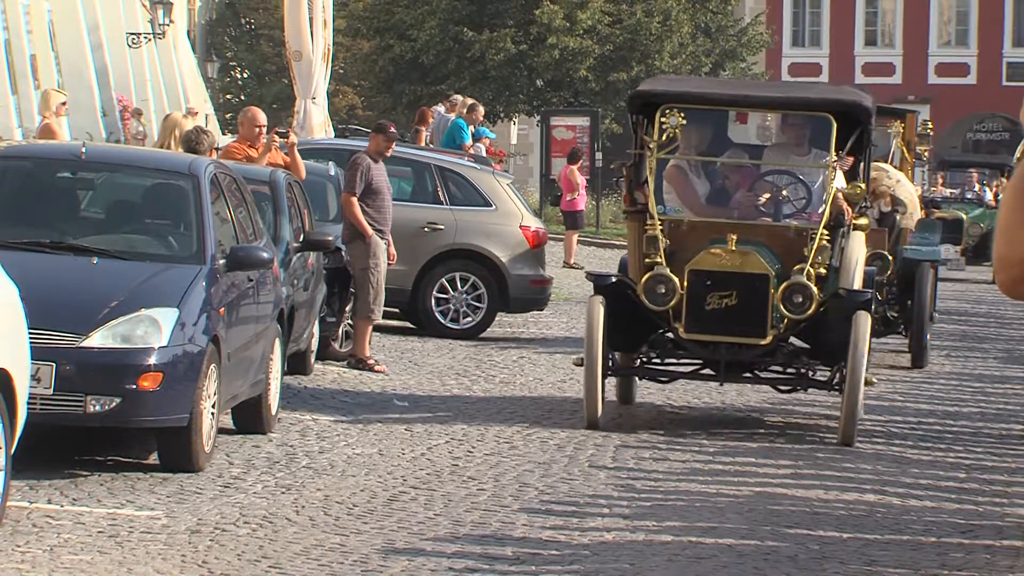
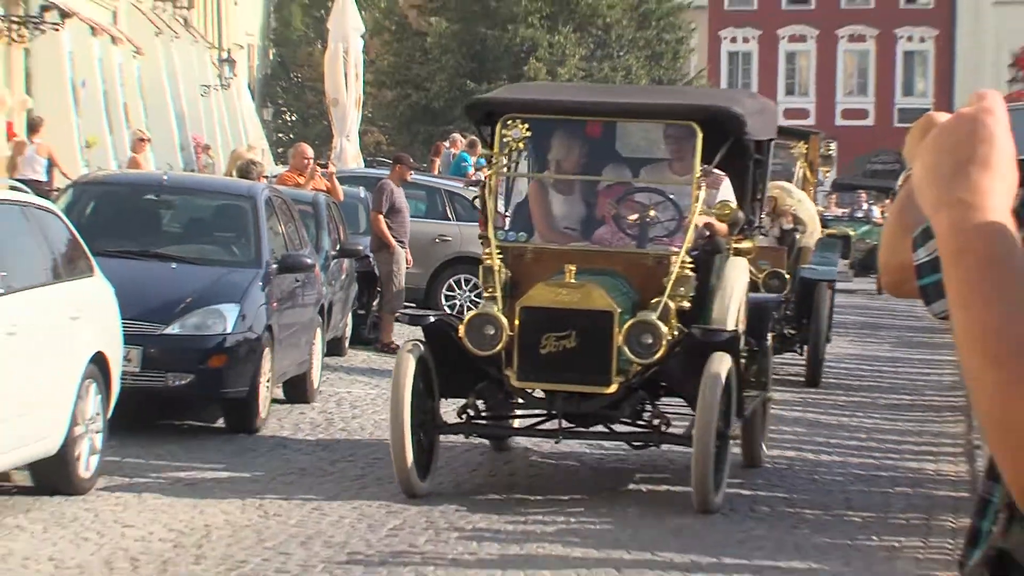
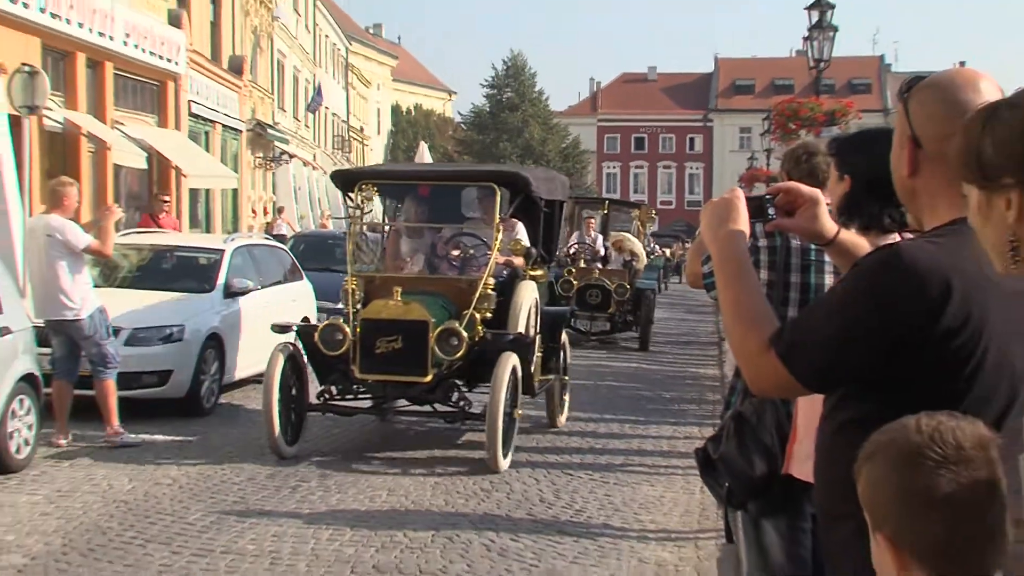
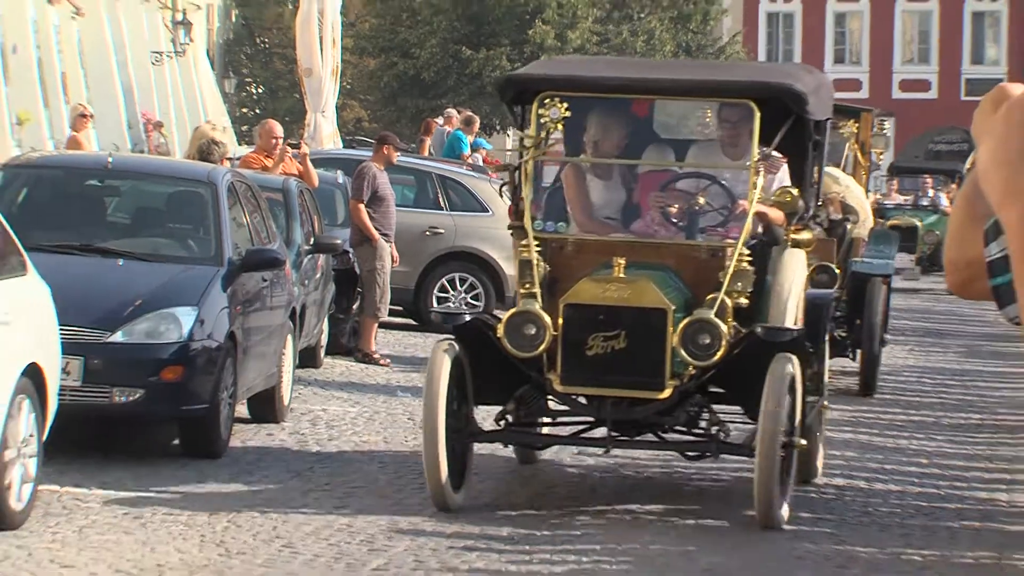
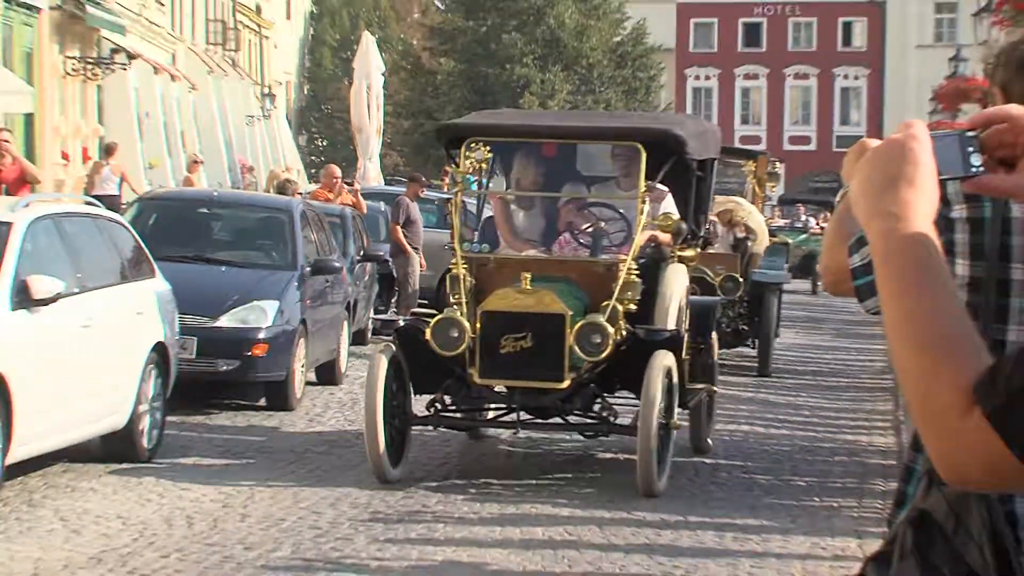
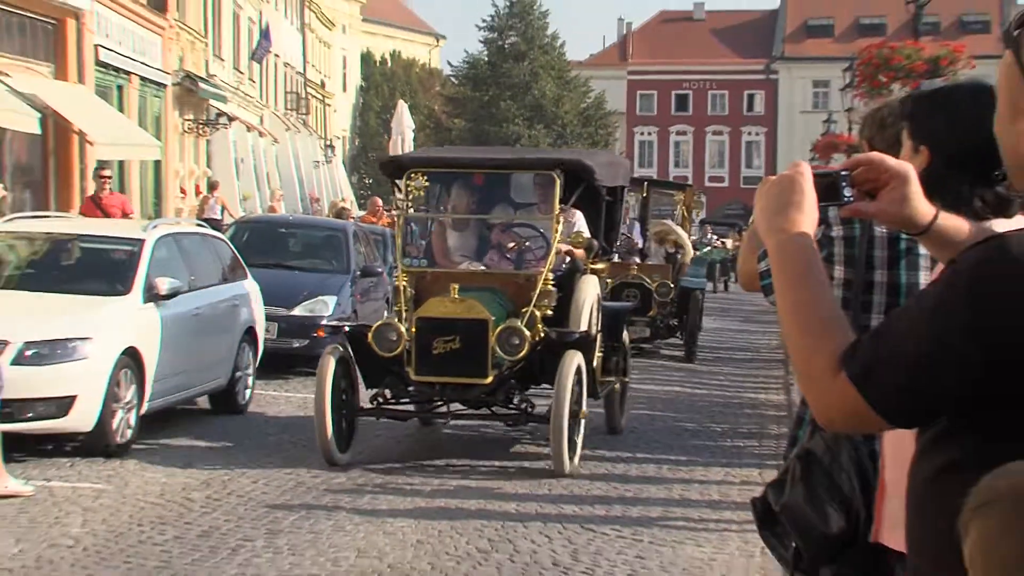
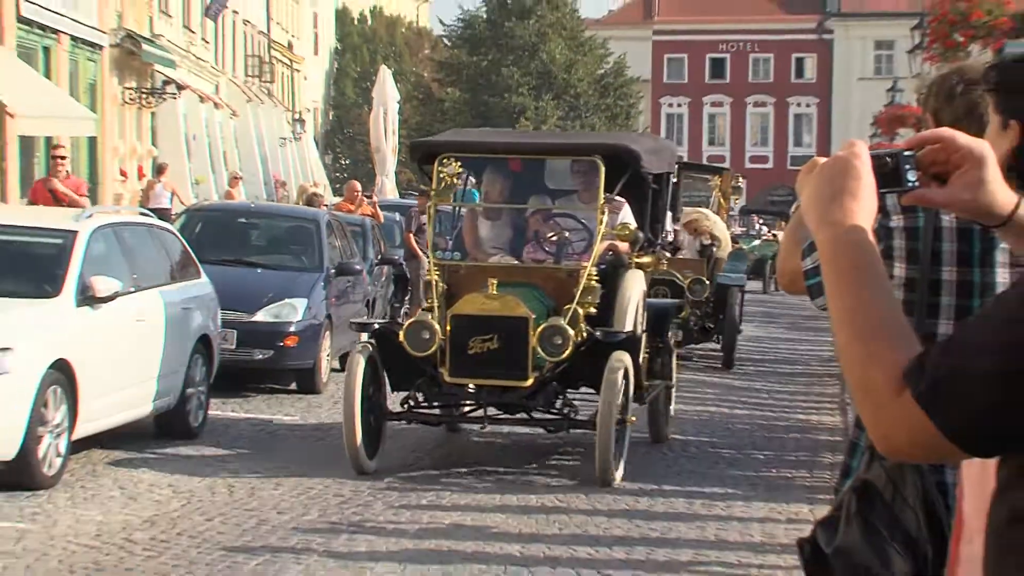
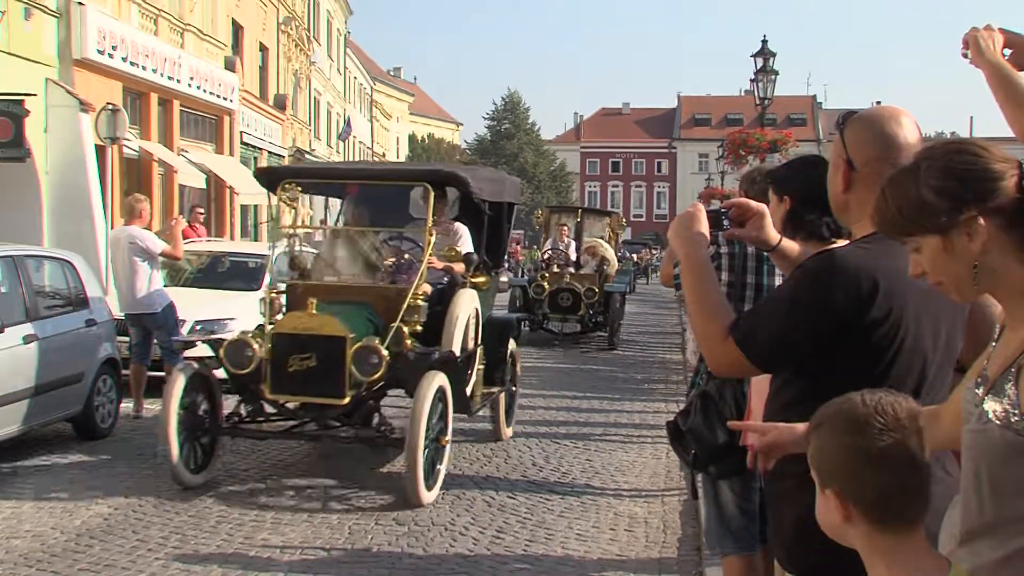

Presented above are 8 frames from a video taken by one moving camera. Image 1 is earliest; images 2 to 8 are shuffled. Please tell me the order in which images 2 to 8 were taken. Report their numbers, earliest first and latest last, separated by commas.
4, 2, 5, 7, 6, 3, 8
